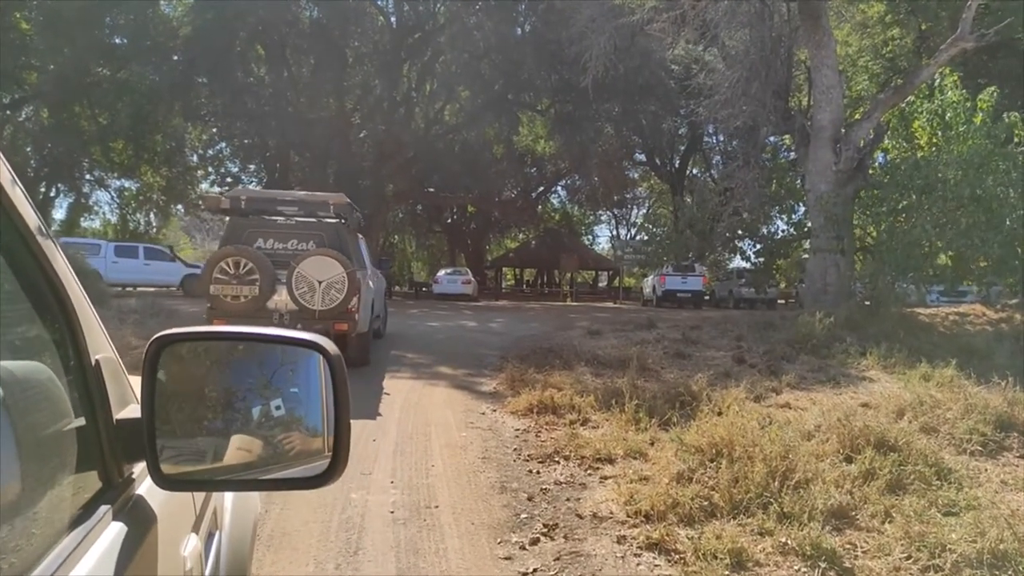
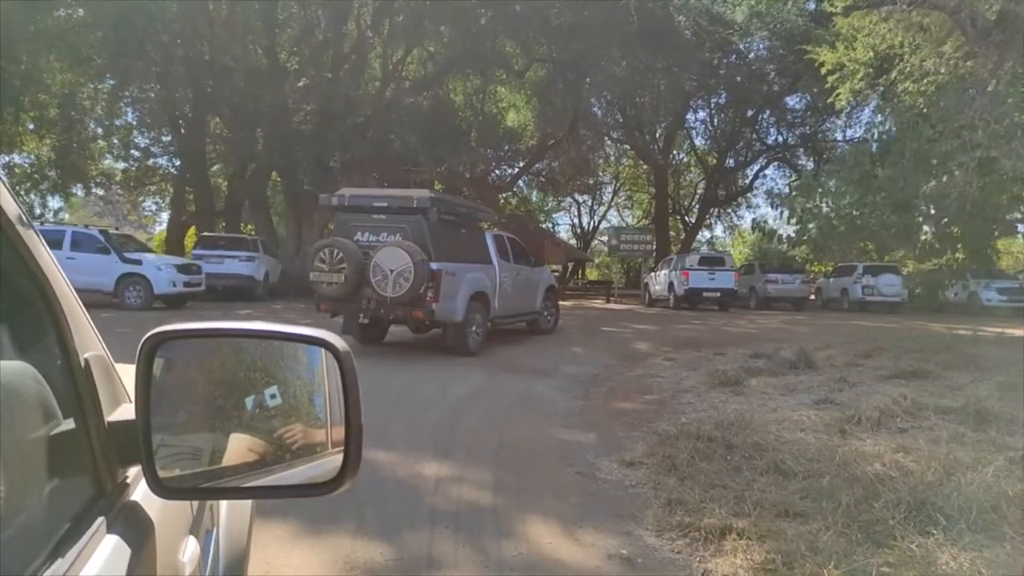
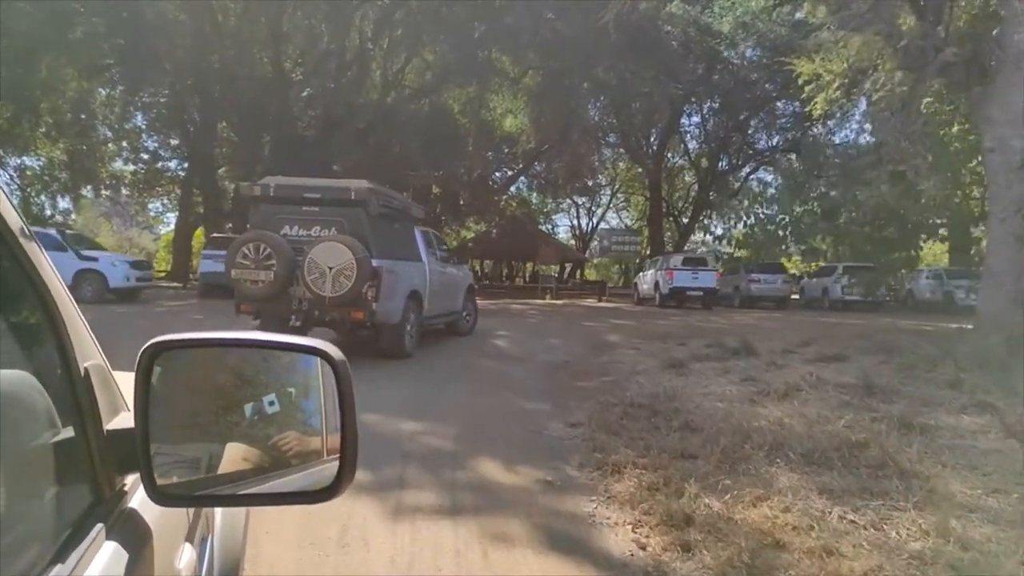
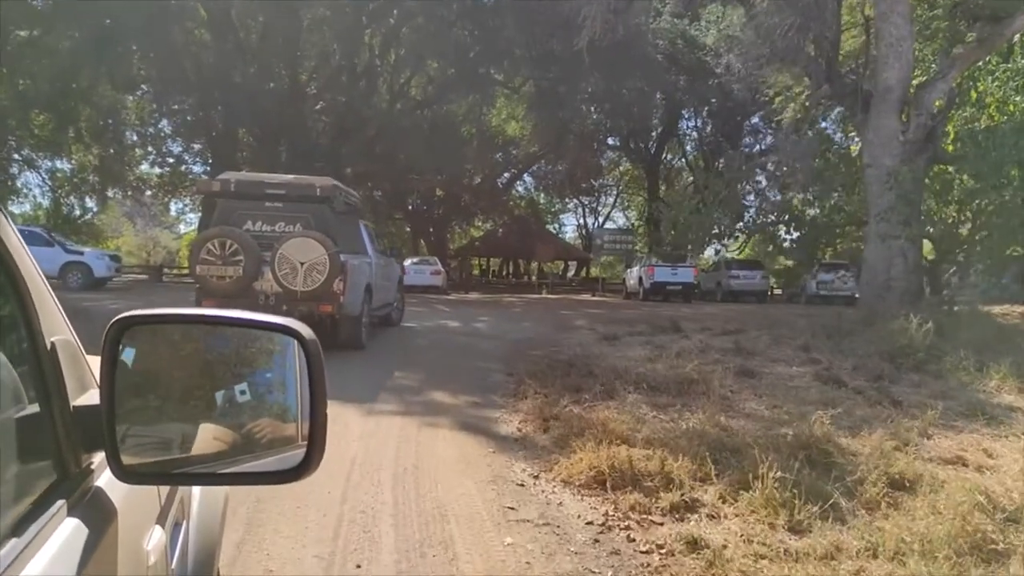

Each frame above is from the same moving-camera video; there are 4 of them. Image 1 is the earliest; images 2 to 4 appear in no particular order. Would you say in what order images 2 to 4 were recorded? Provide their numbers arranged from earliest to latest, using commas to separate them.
4, 3, 2
